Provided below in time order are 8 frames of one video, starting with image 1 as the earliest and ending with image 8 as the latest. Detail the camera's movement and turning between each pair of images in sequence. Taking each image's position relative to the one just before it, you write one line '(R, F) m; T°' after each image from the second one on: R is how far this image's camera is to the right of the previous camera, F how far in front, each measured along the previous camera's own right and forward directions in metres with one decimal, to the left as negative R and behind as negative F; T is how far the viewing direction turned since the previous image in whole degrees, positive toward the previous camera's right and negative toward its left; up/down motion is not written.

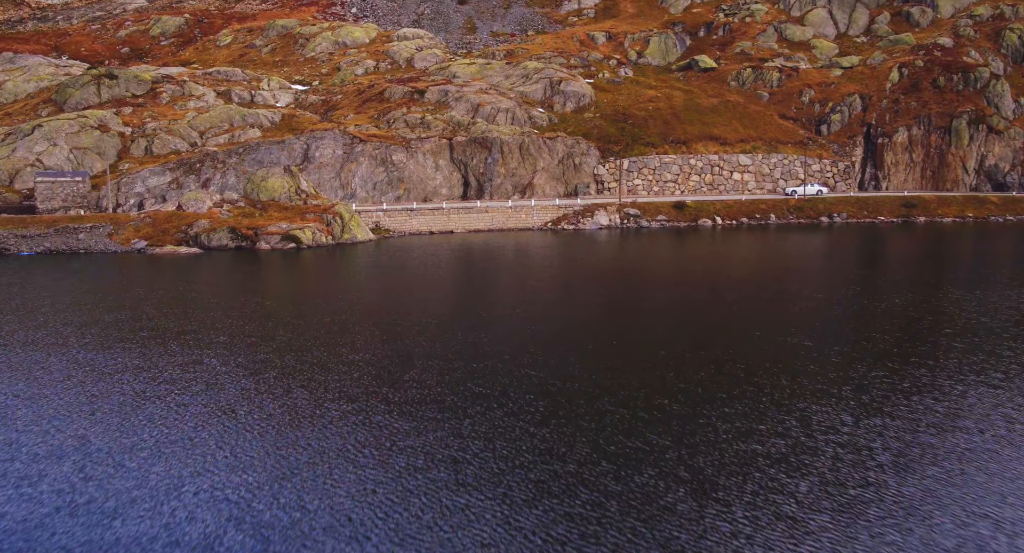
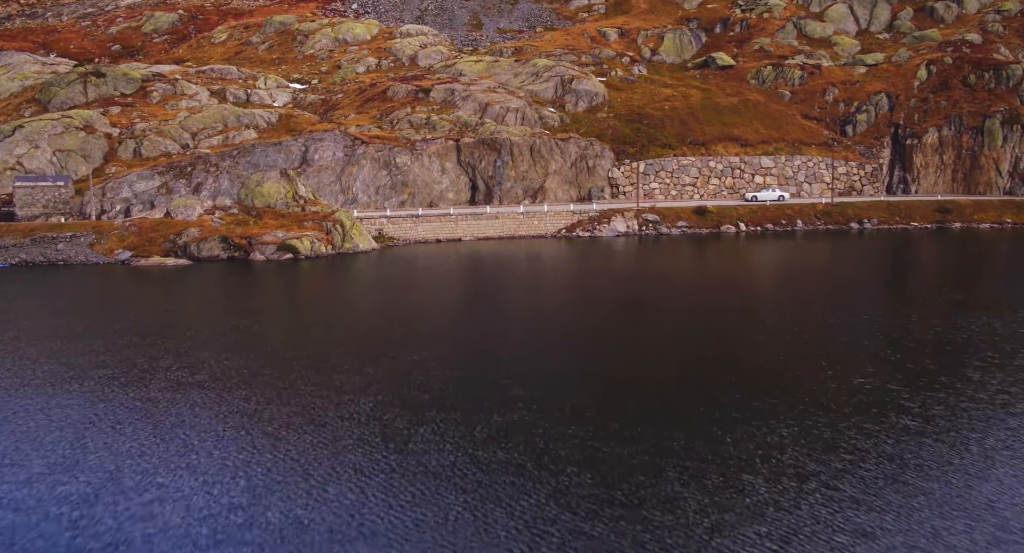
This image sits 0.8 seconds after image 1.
(-1.2, +5.9) m; 0°
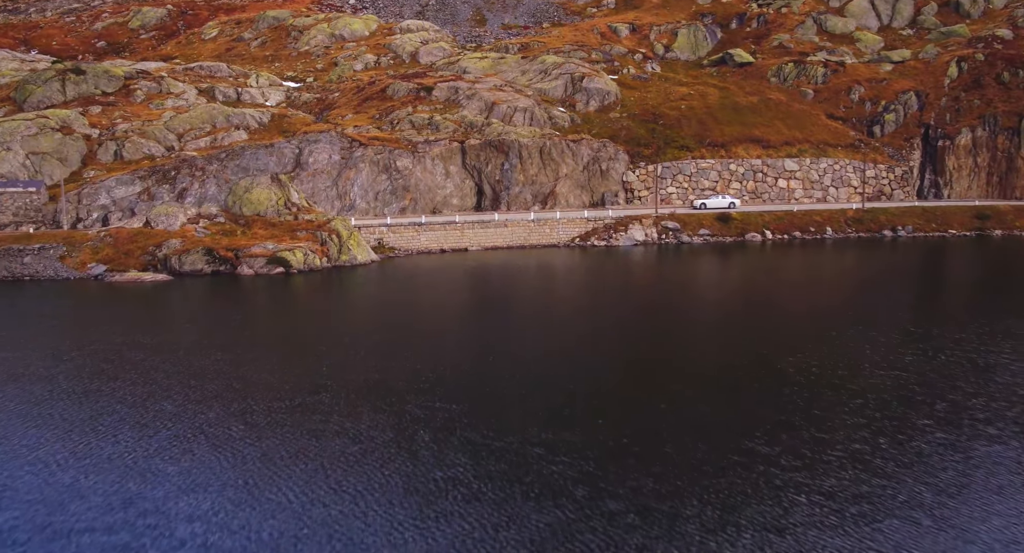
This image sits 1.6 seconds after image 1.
(-1.3, +6.7) m; 0°
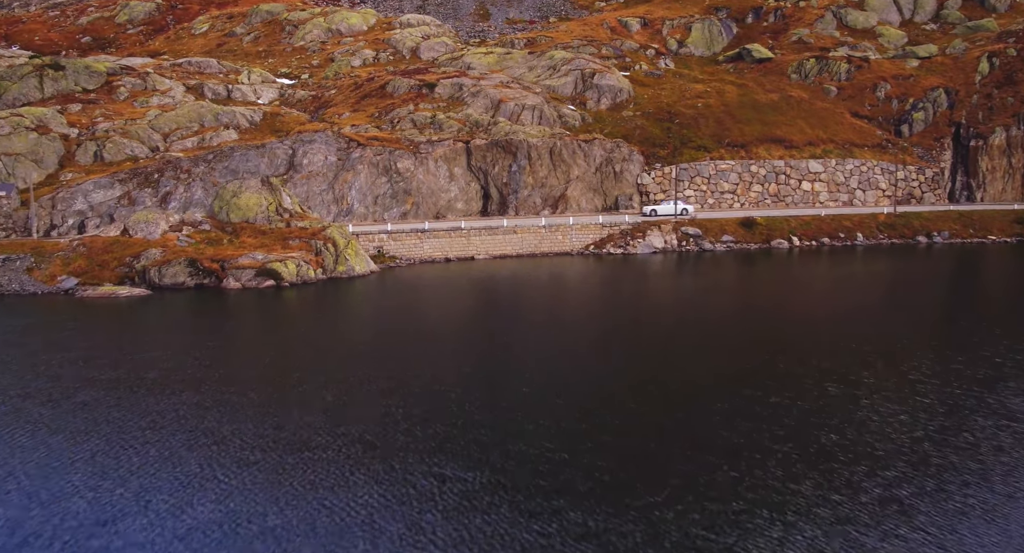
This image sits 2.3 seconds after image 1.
(-1.2, +6.1) m; 0°
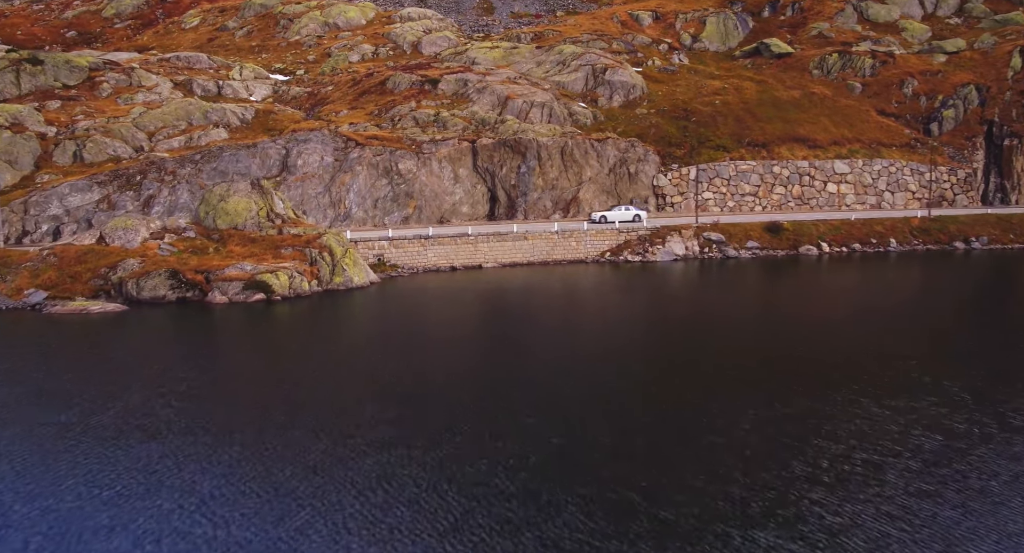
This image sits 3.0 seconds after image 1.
(-1.1, +5.6) m; 0°
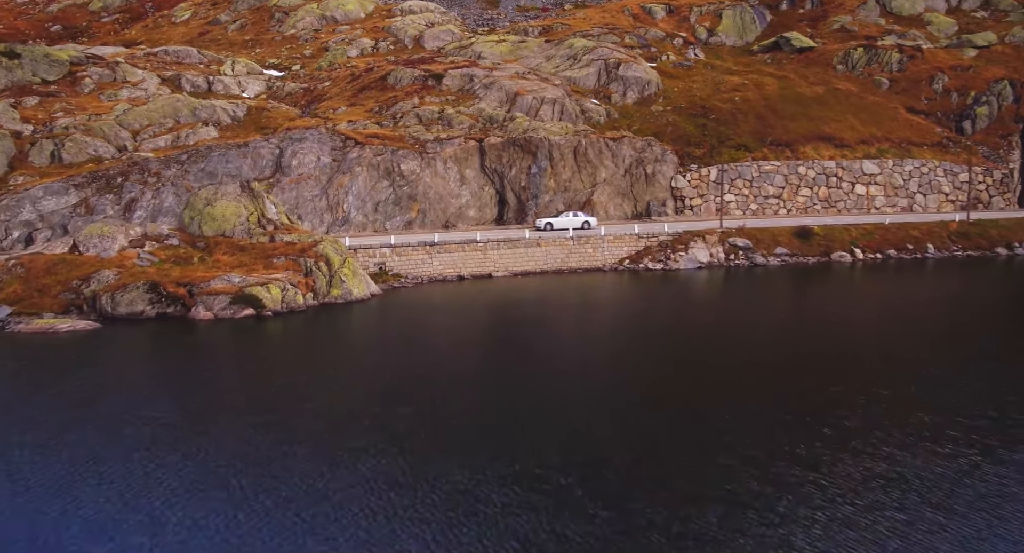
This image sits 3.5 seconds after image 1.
(-1.1, +5.4) m; 0°
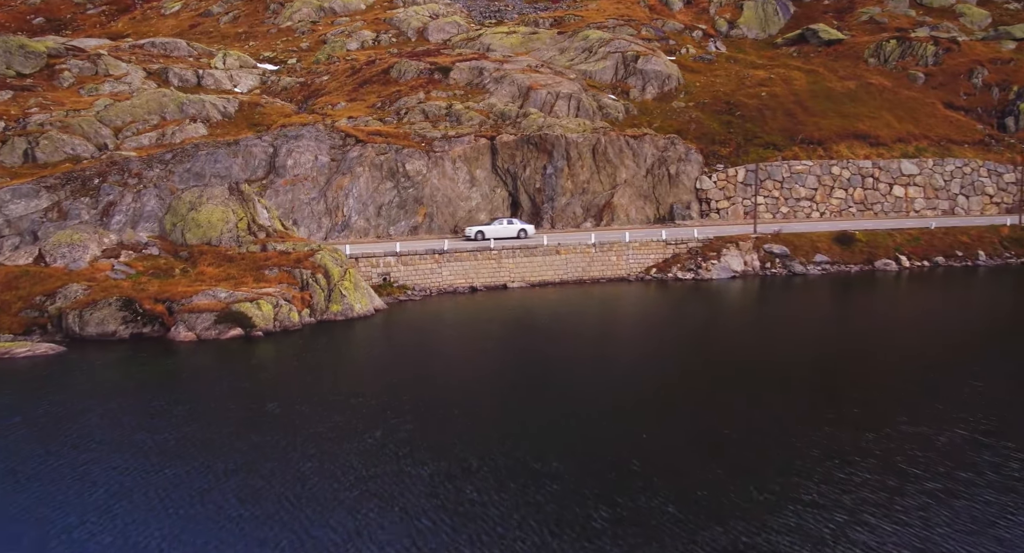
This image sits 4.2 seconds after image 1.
(-1.4, +6.1) m; 0°
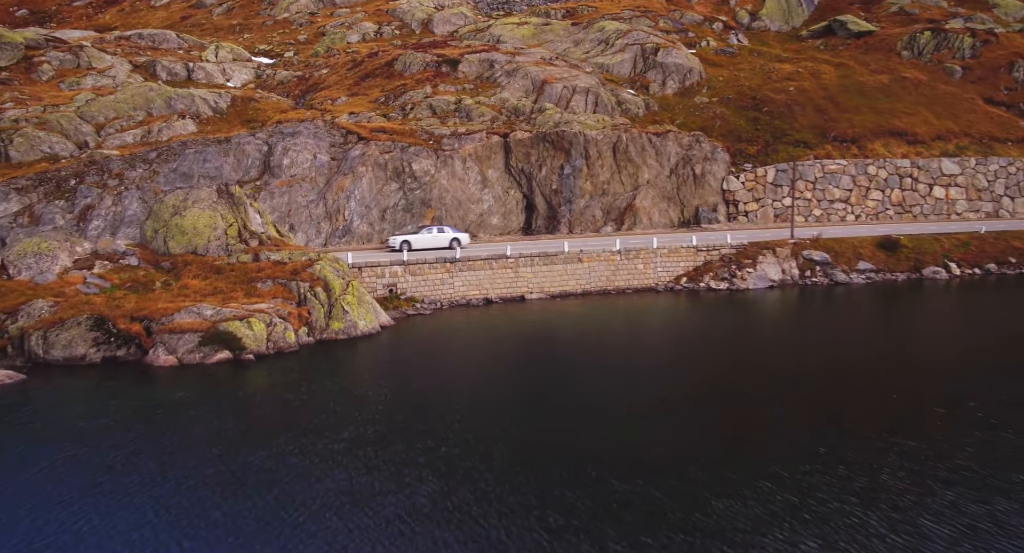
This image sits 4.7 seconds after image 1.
(-1.3, +5.4) m; 0°
